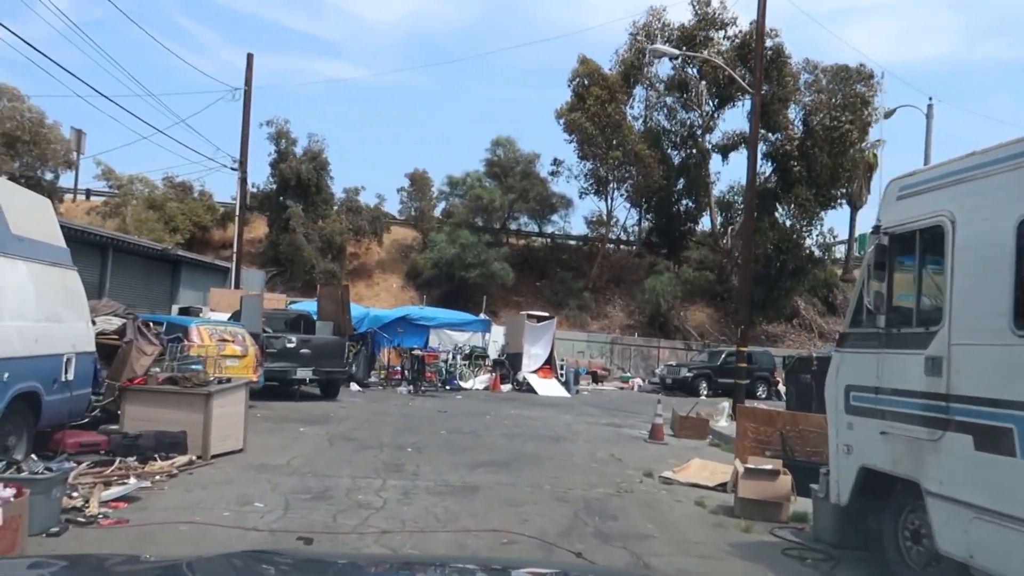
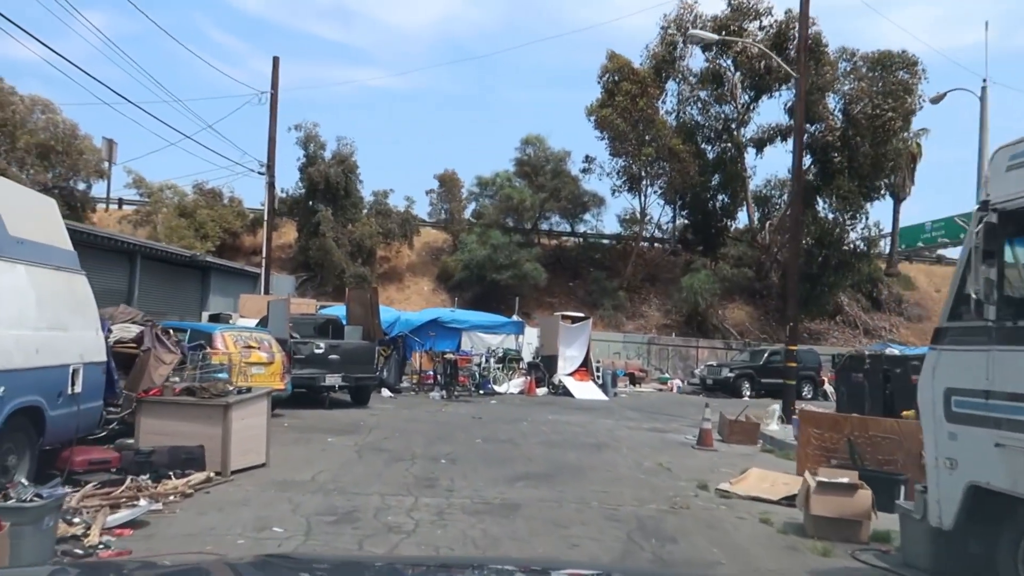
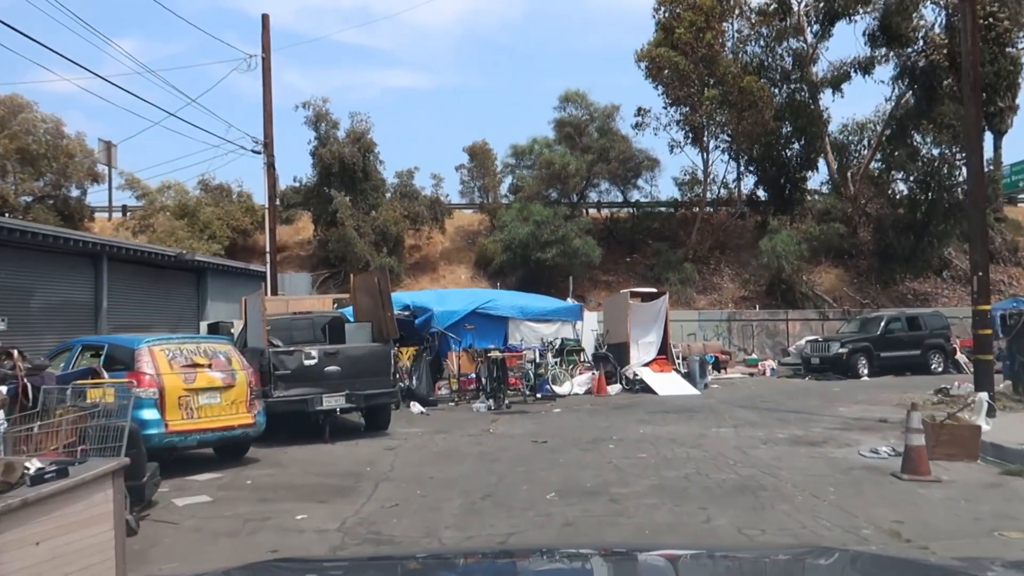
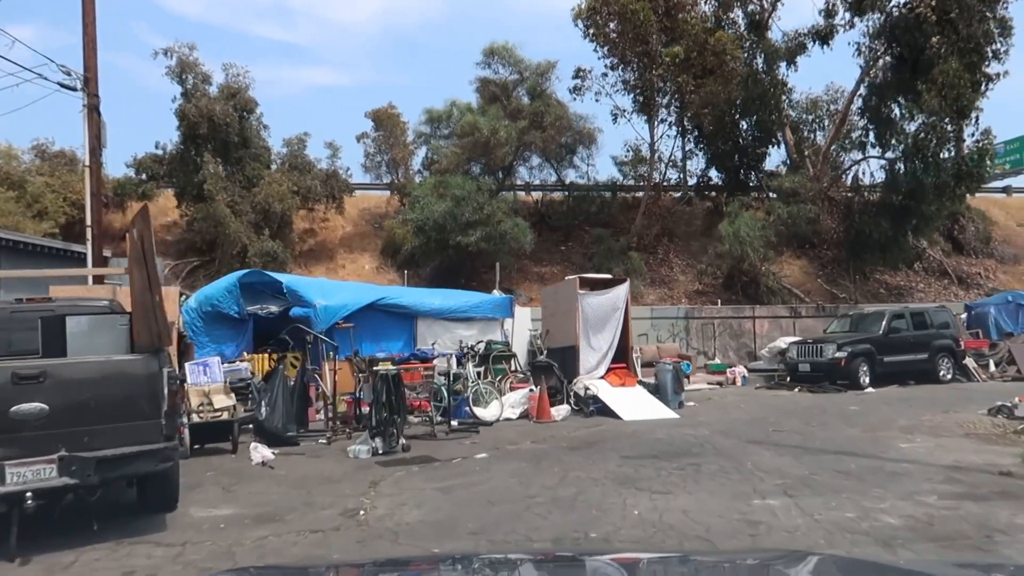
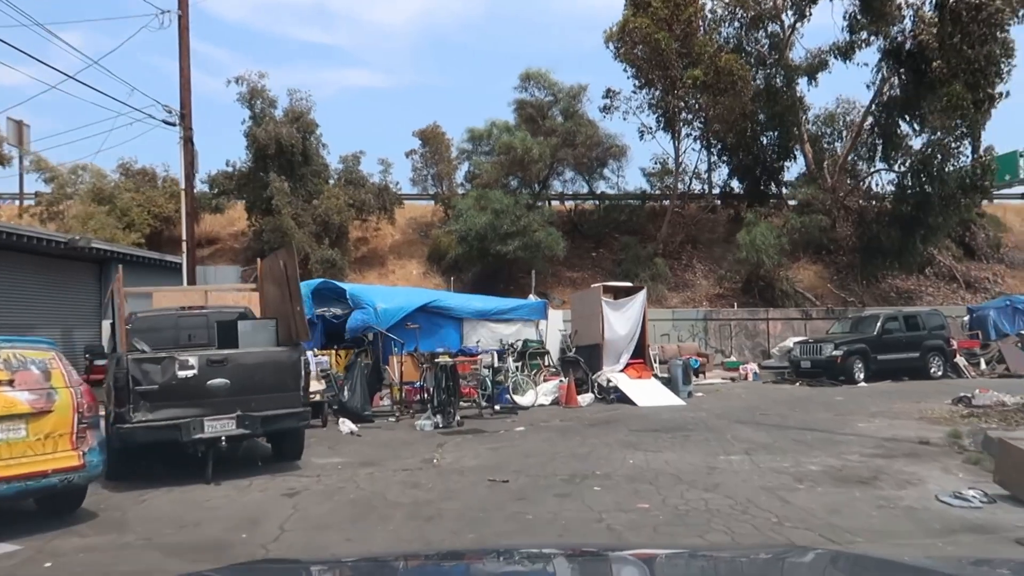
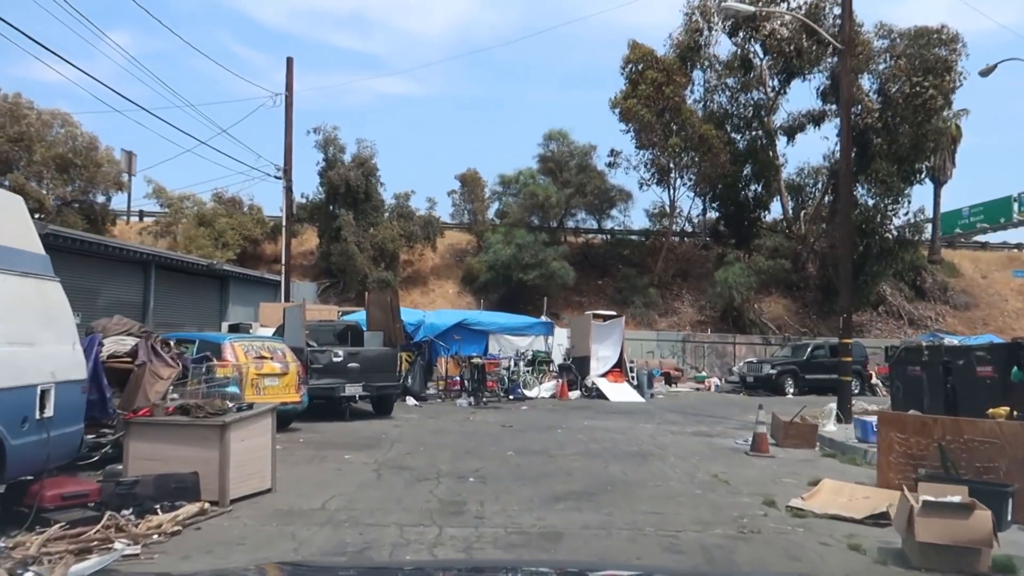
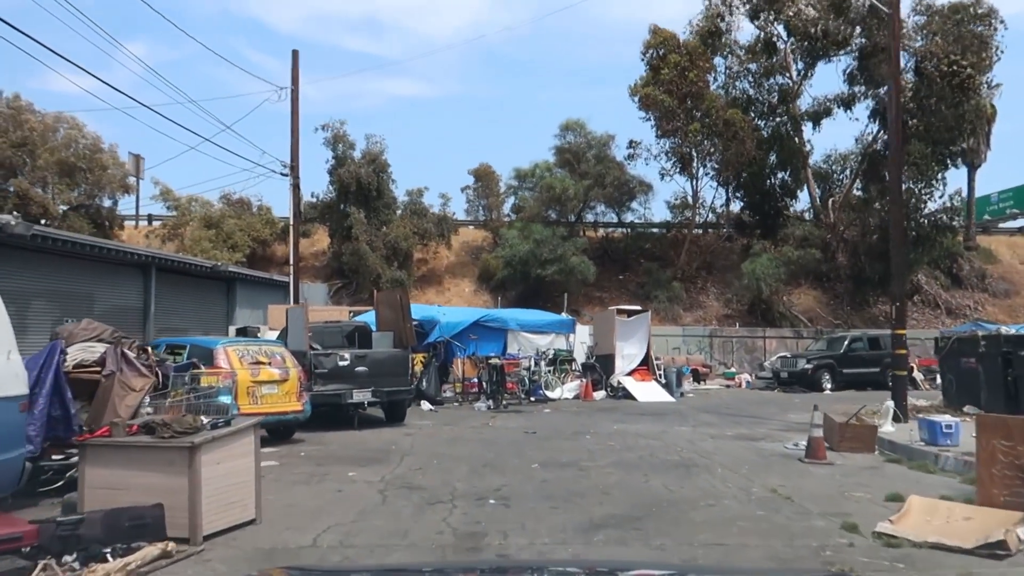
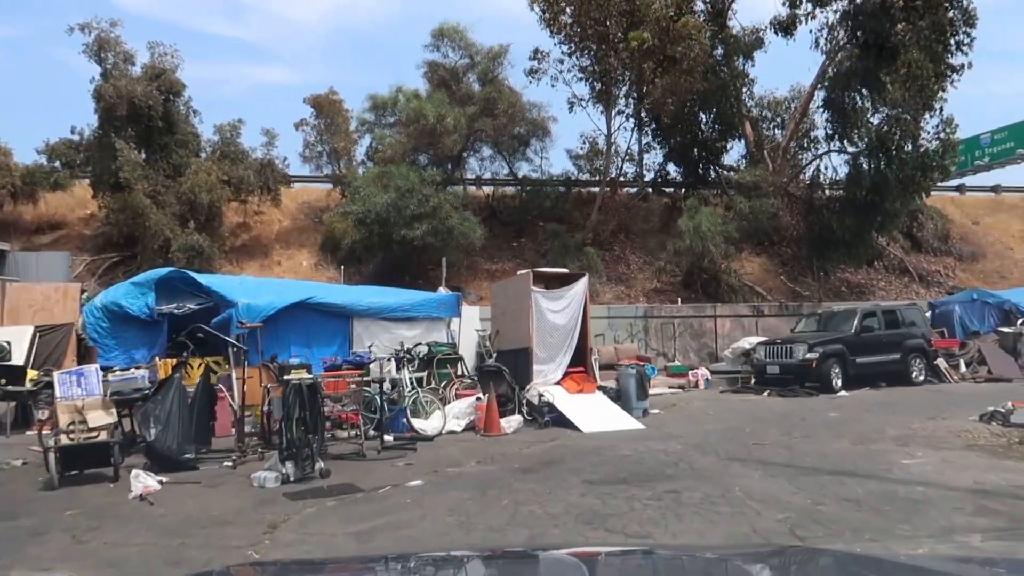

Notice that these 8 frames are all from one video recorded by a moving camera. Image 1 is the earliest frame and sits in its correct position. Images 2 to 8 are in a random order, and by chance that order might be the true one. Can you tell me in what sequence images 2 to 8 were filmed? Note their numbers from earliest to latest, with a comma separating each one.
2, 6, 7, 3, 5, 4, 8
